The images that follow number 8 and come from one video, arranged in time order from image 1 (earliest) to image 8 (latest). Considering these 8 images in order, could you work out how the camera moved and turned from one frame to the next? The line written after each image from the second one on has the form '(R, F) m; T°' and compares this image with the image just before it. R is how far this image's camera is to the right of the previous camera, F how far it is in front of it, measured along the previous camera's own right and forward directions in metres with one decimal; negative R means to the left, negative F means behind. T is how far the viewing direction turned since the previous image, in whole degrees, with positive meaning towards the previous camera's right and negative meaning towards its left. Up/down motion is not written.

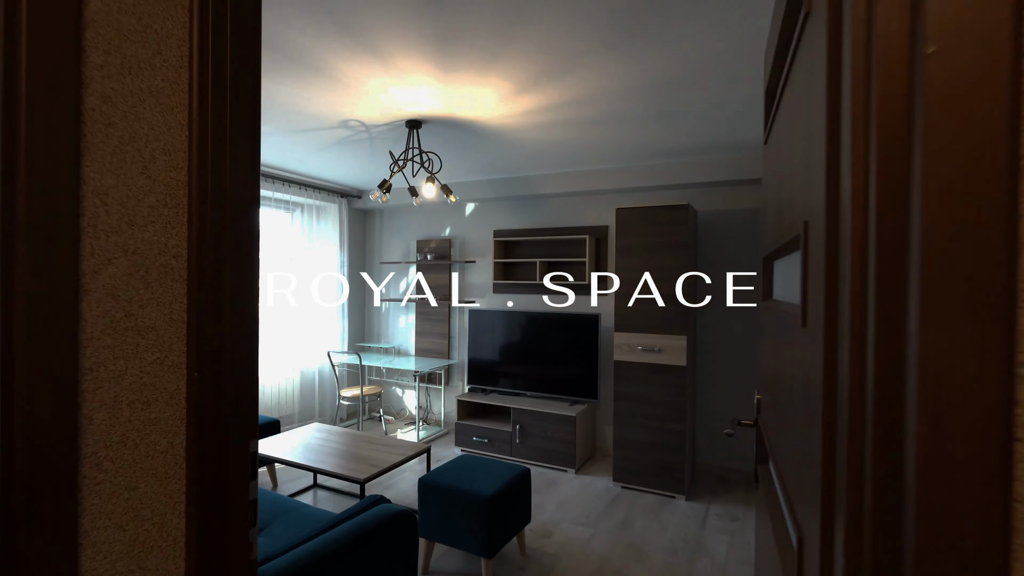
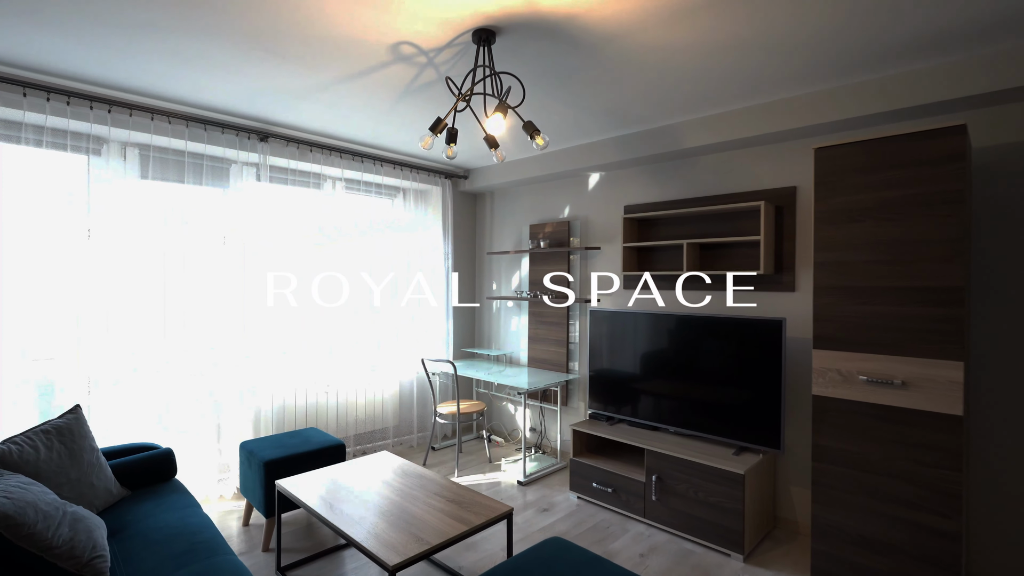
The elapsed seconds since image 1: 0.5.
(+0.1, +1.1) m; -18°
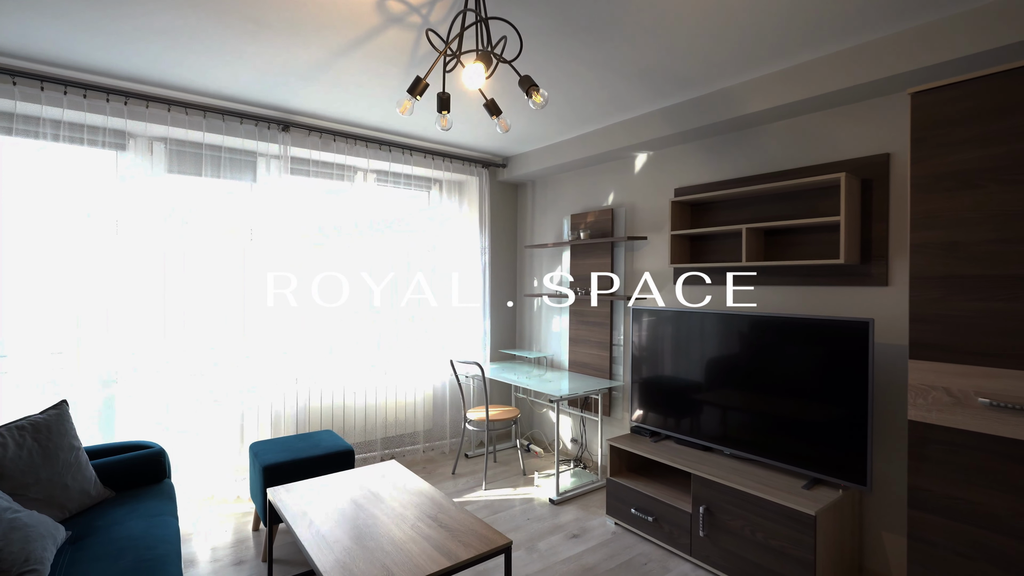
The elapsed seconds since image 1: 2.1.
(+0.3, +0.4) m; -9°
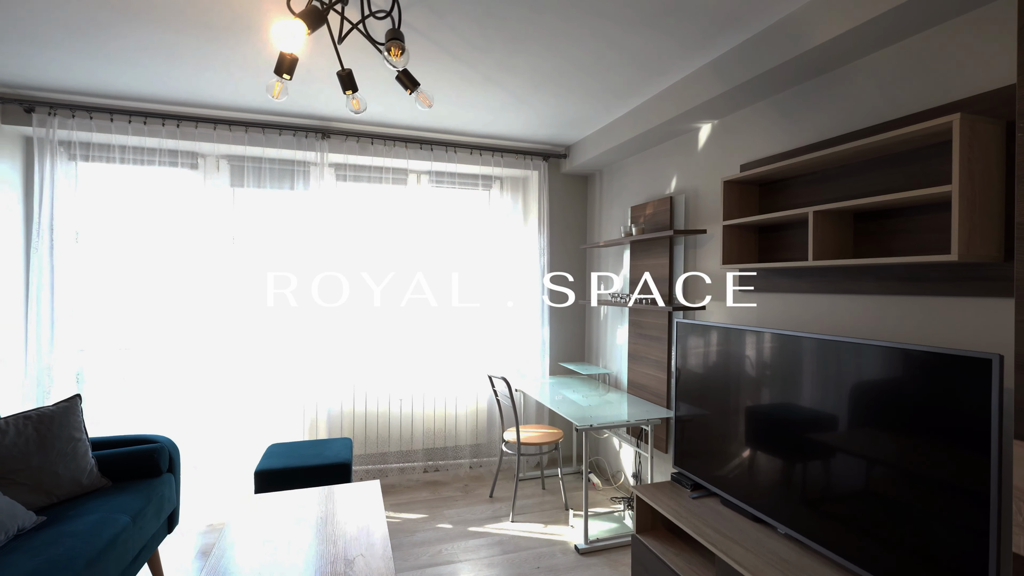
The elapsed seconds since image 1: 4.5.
(+0.8, +0.5) m; -19°
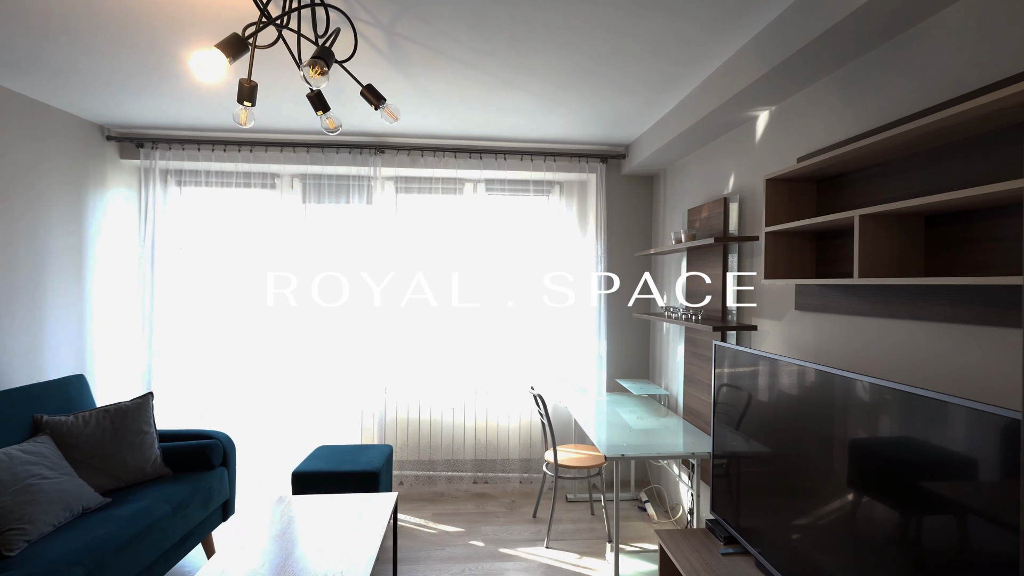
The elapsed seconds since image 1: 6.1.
(+0.5, +0.2) m; -14°
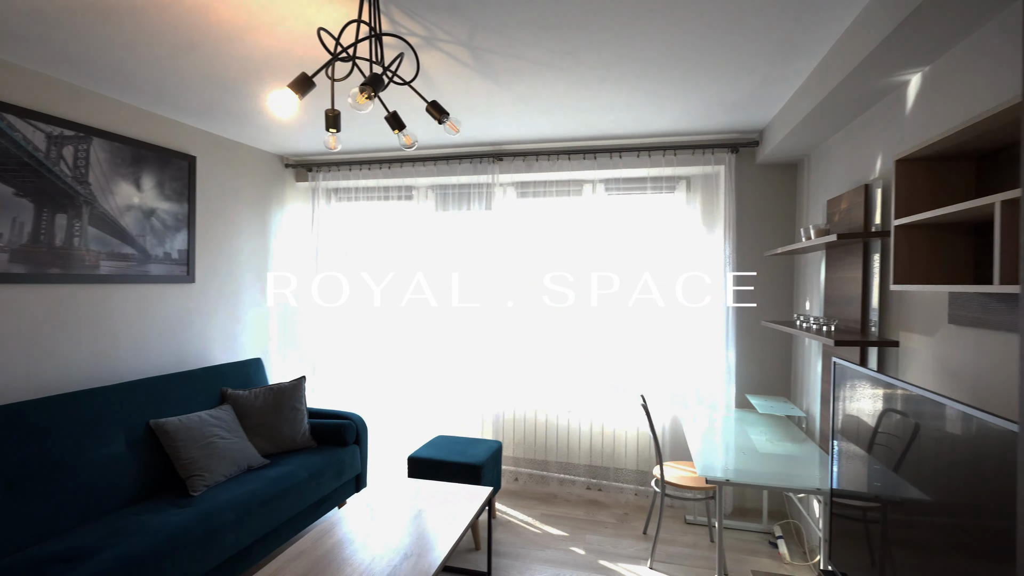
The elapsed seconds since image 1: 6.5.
(+0.3, +0.1) m; -19°
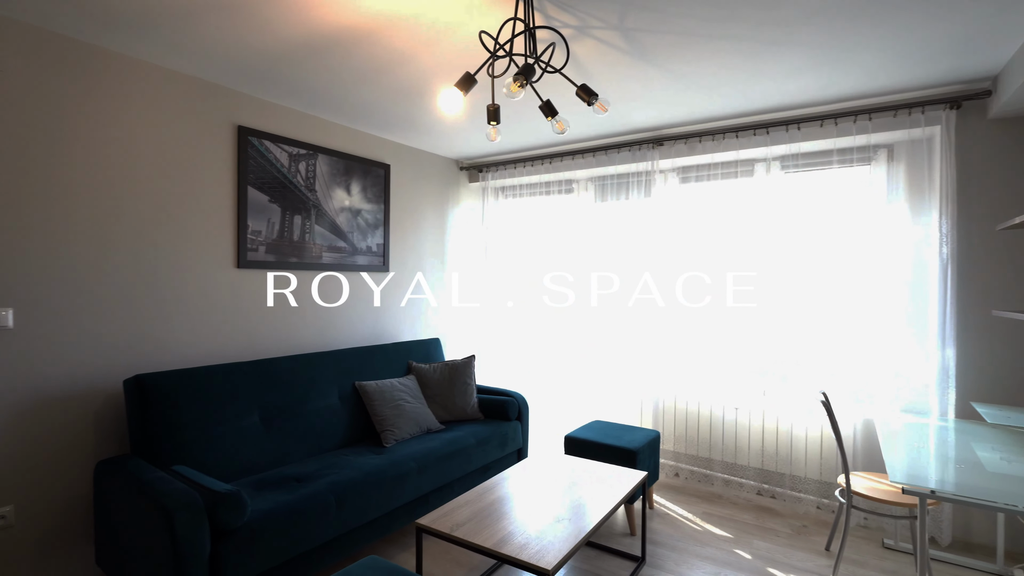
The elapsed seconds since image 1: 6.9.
(+0.1, -0.1) m; -19°
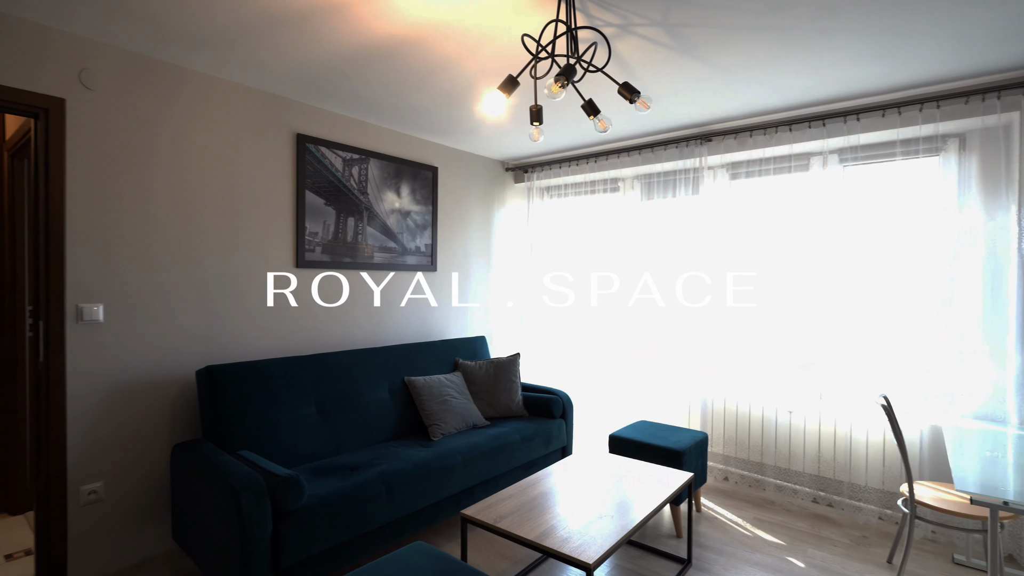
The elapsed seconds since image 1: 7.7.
(0.0, 0.0) m; -5°
